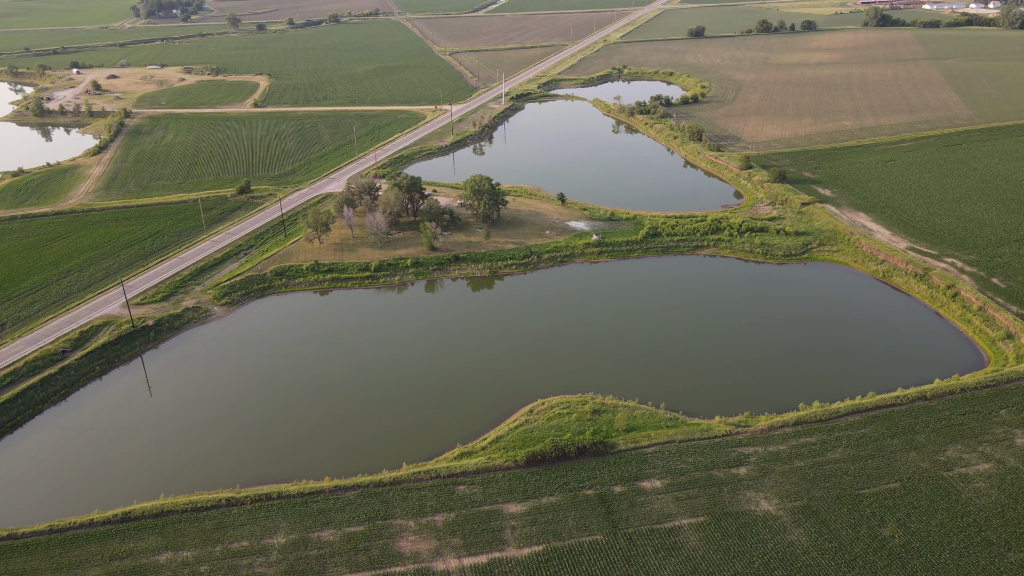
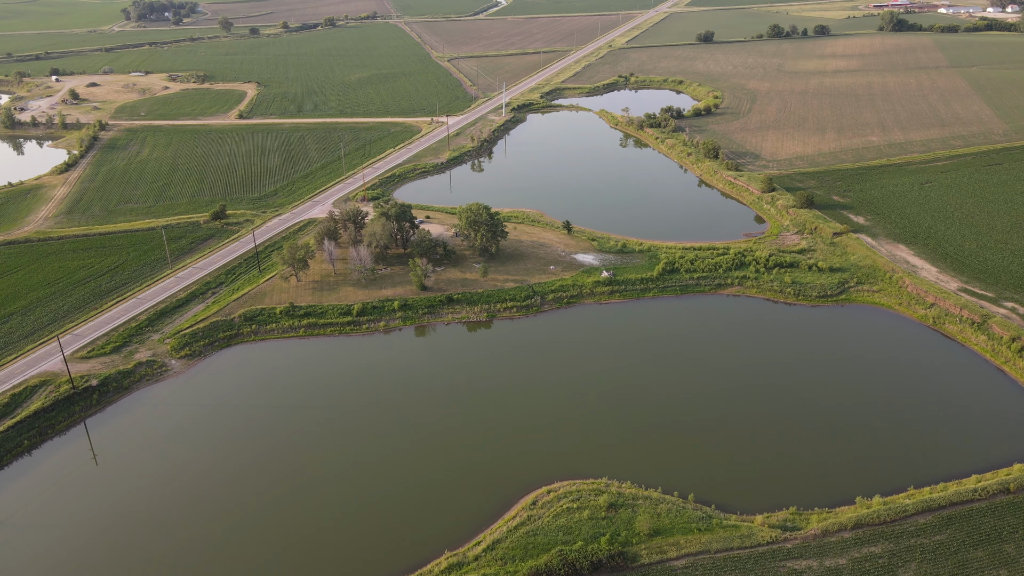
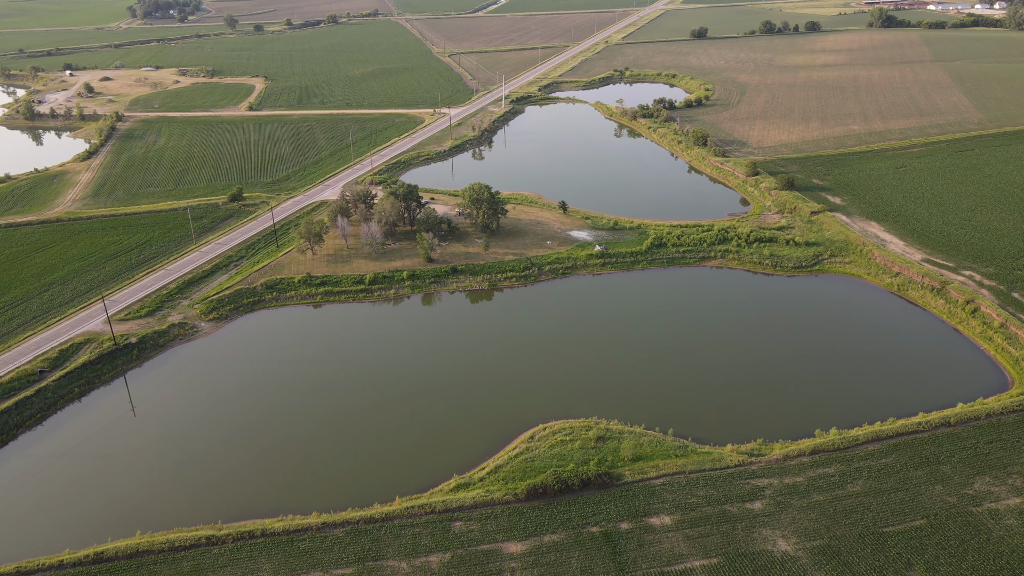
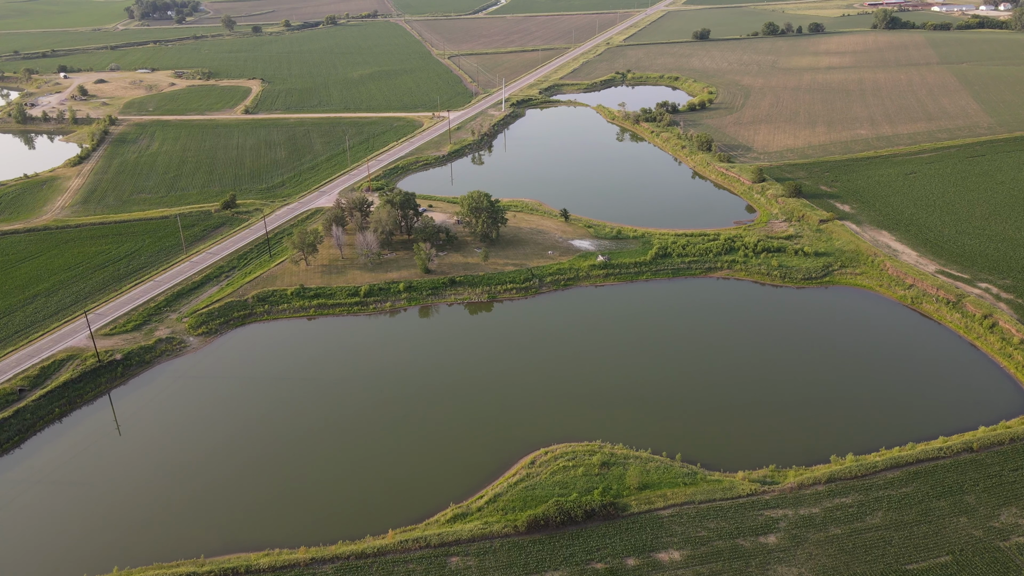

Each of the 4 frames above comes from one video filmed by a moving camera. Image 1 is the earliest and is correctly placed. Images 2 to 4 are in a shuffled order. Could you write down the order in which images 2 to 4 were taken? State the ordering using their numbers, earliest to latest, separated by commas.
3, 4, 2
